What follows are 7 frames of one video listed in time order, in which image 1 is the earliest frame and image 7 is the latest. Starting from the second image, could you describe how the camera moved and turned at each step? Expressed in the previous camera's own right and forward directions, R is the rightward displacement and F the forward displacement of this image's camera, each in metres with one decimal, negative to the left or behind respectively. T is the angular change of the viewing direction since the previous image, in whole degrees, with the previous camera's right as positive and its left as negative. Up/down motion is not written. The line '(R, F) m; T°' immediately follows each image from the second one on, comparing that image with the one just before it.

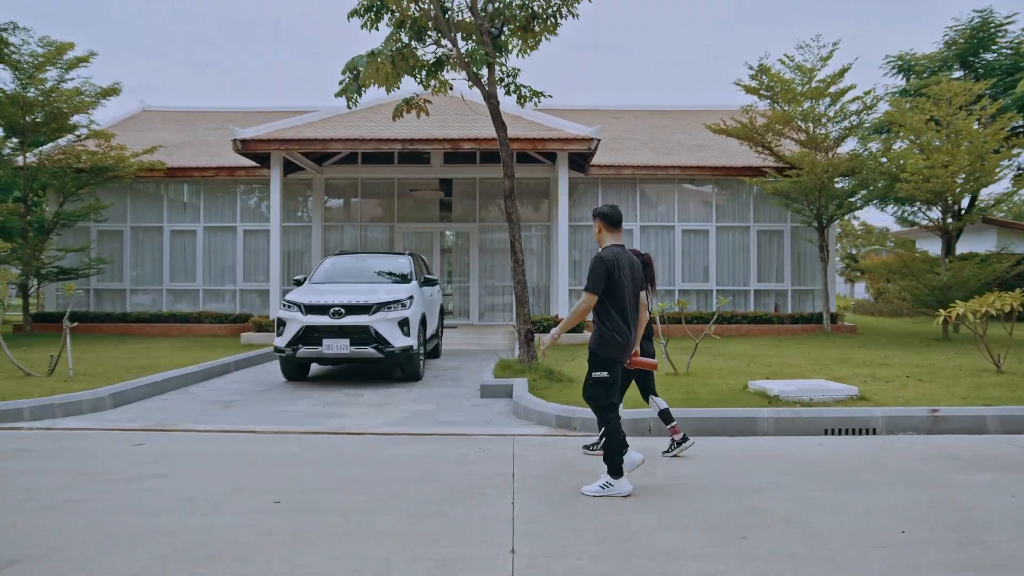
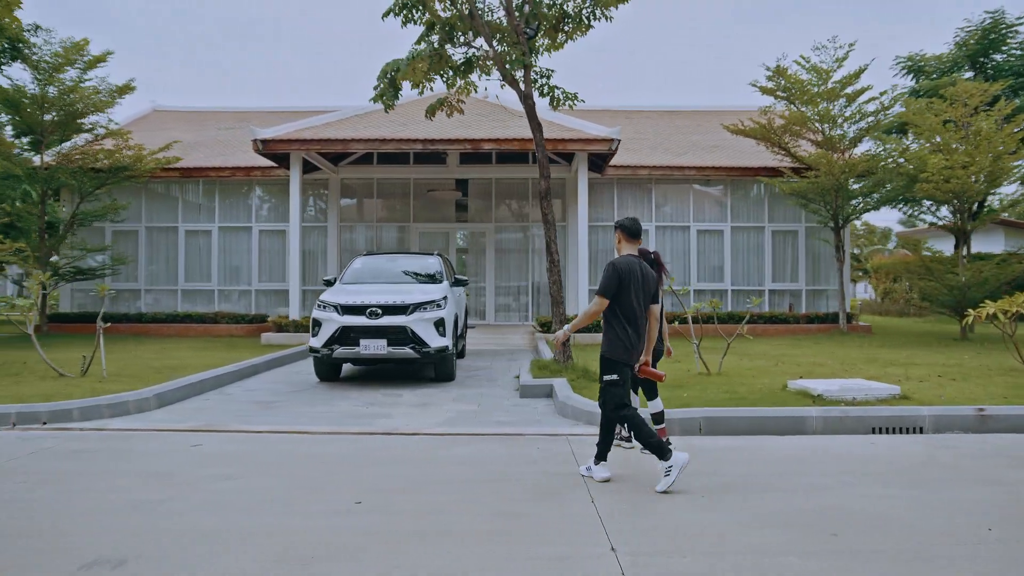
(-0.4, 0.0) m; 0°
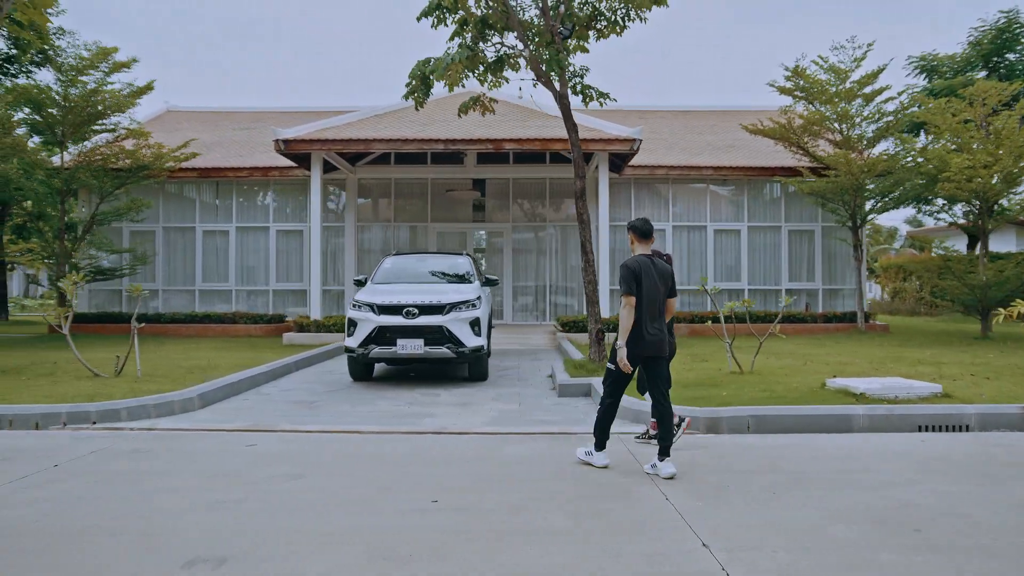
(-0.4, 0.0) m; 0°
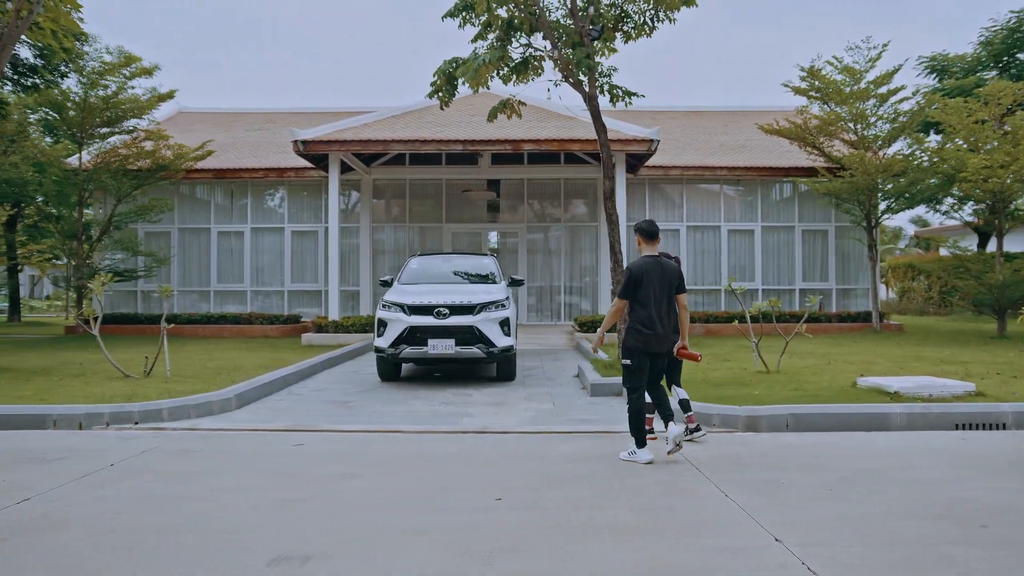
(-0.3, 0.0) m; 0°
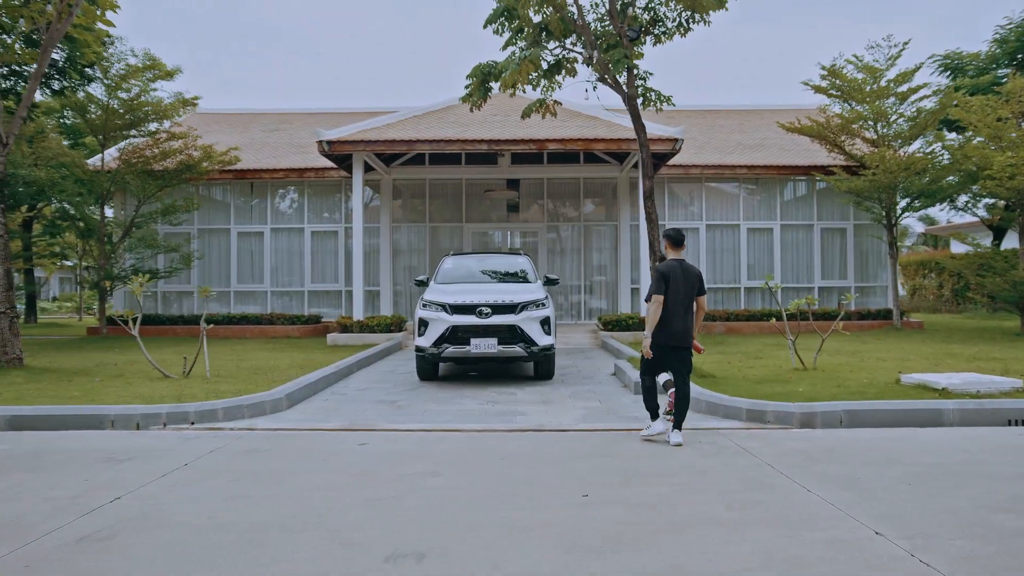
(-0.4, 0.0) m; 0°
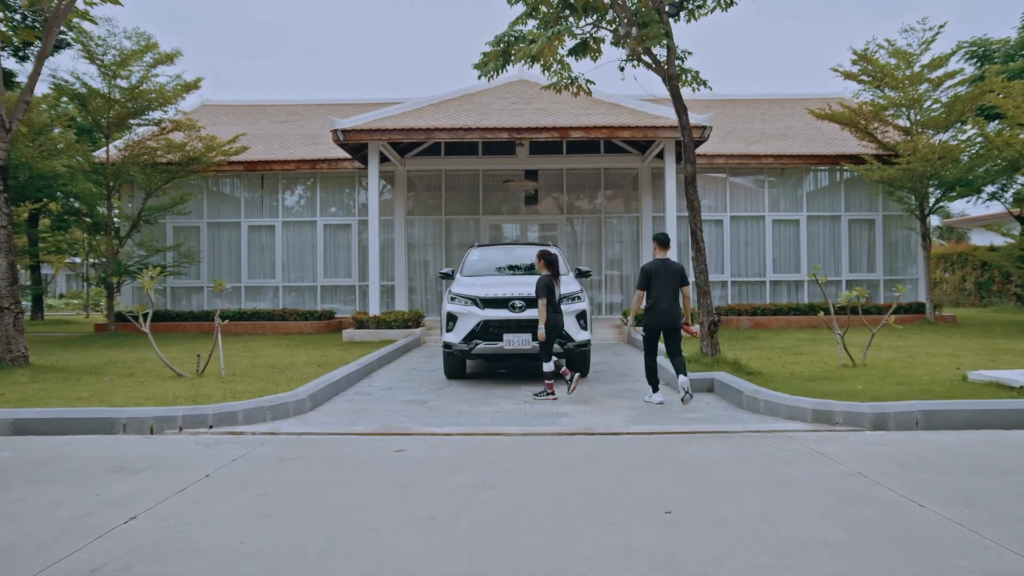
(-0.3, +0.5) m; 0°
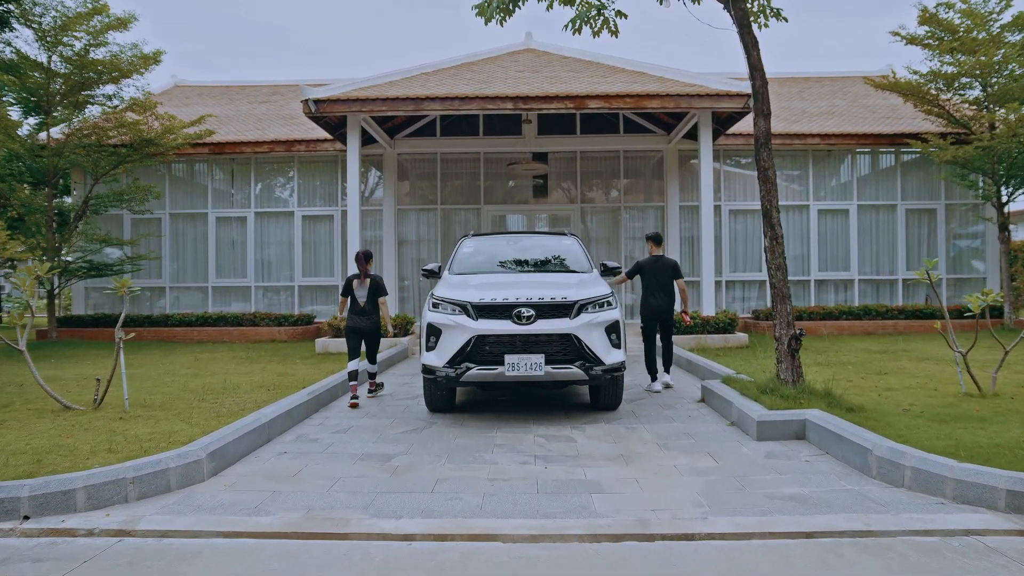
(0.0, +2.4) m; 0°
